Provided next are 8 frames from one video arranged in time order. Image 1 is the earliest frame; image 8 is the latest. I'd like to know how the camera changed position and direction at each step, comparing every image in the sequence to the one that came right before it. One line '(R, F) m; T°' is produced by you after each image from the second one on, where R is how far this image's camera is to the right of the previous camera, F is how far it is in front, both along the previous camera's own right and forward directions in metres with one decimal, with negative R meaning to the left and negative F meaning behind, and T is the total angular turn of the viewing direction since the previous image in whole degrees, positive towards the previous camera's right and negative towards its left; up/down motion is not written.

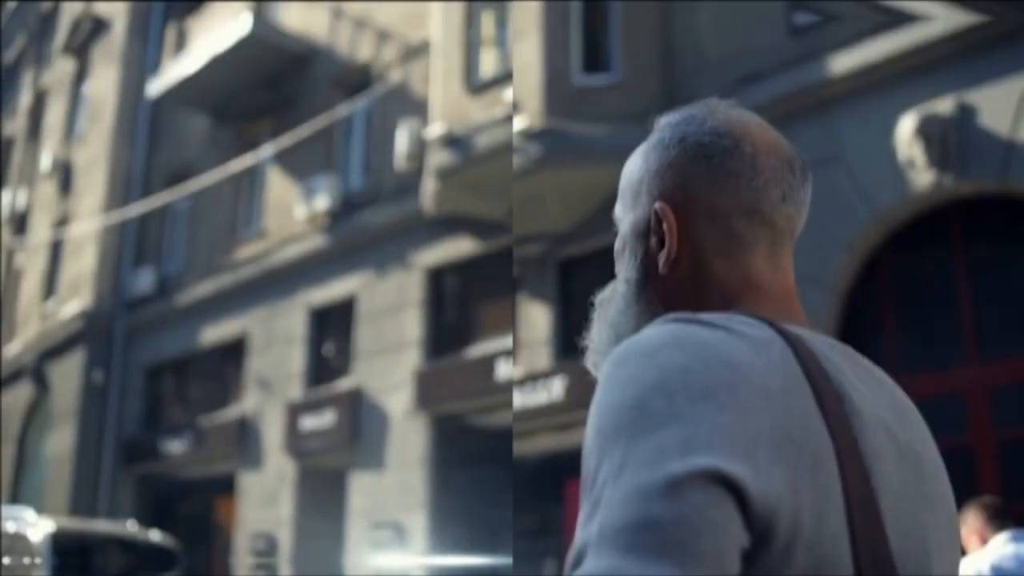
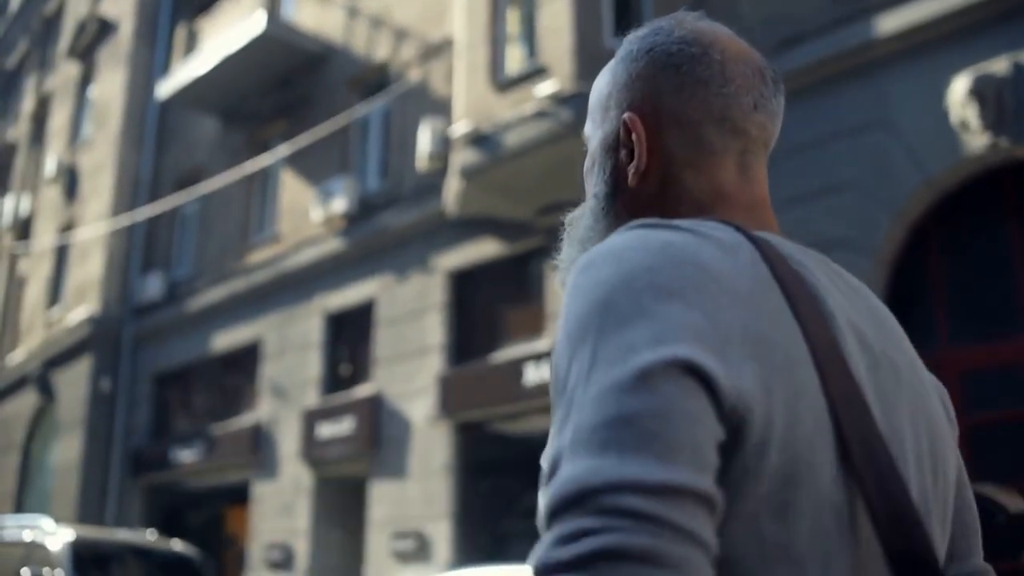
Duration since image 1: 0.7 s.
(-0.2, +0.3) m; 0°
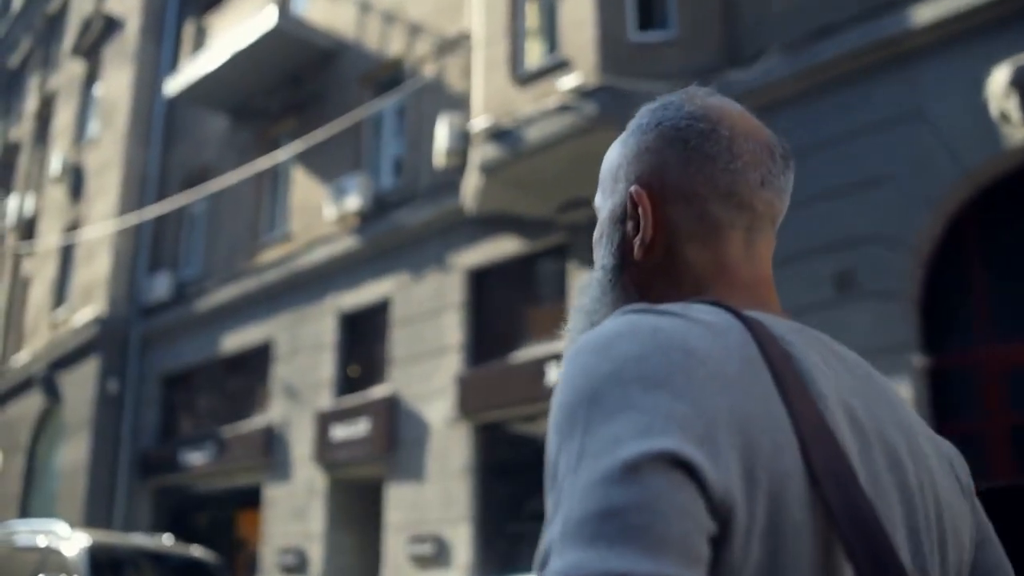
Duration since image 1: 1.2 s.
(-0.1, +0.2) m; 0°
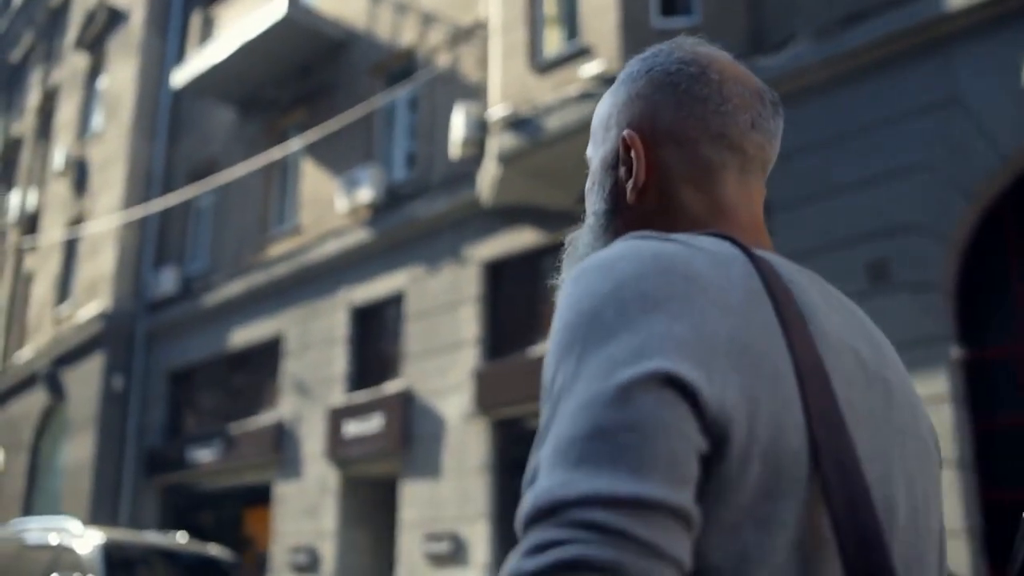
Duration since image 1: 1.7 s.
(-0.1, +0.2) m; 0°
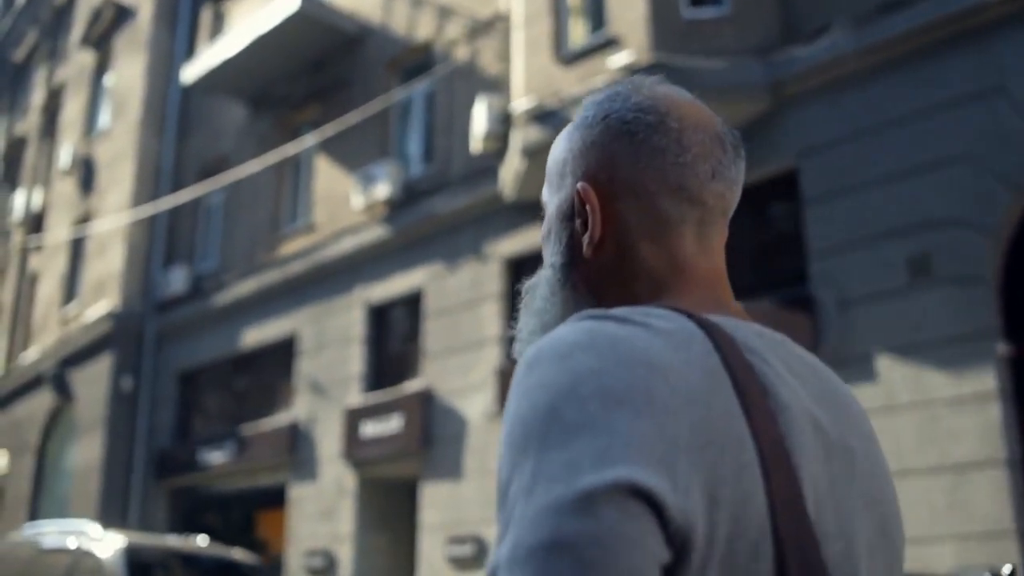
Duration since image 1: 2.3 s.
(-0.1, +0.2) m; 0°
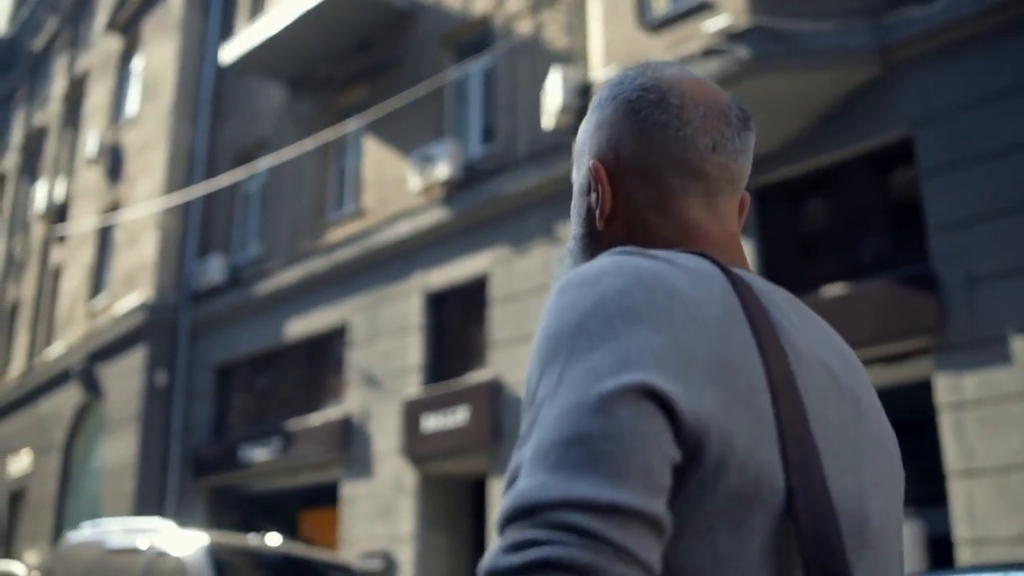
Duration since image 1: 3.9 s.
(-0.4, +0.7) m; 0°
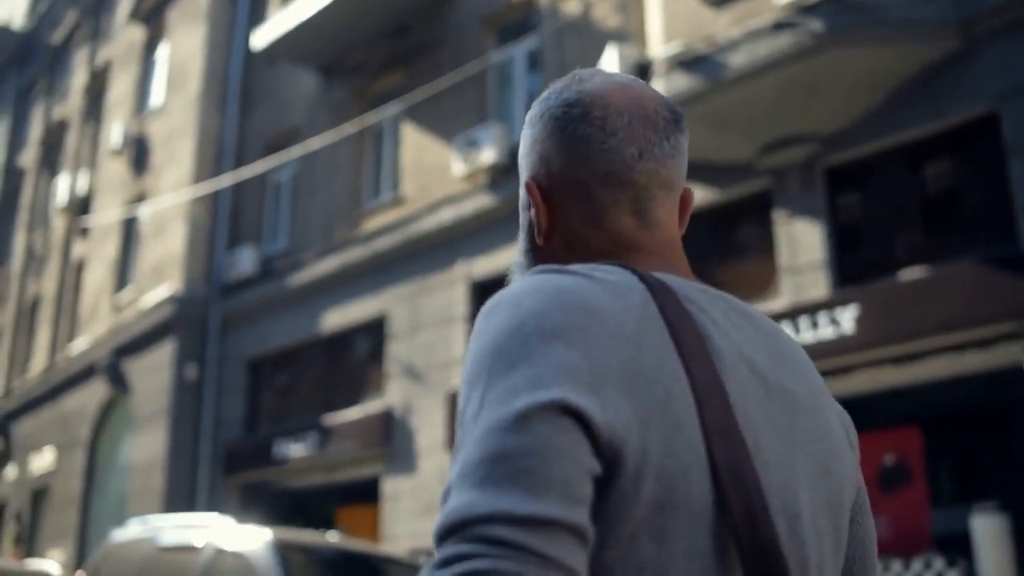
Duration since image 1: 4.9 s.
(-0.2, +0.4) m; 0°
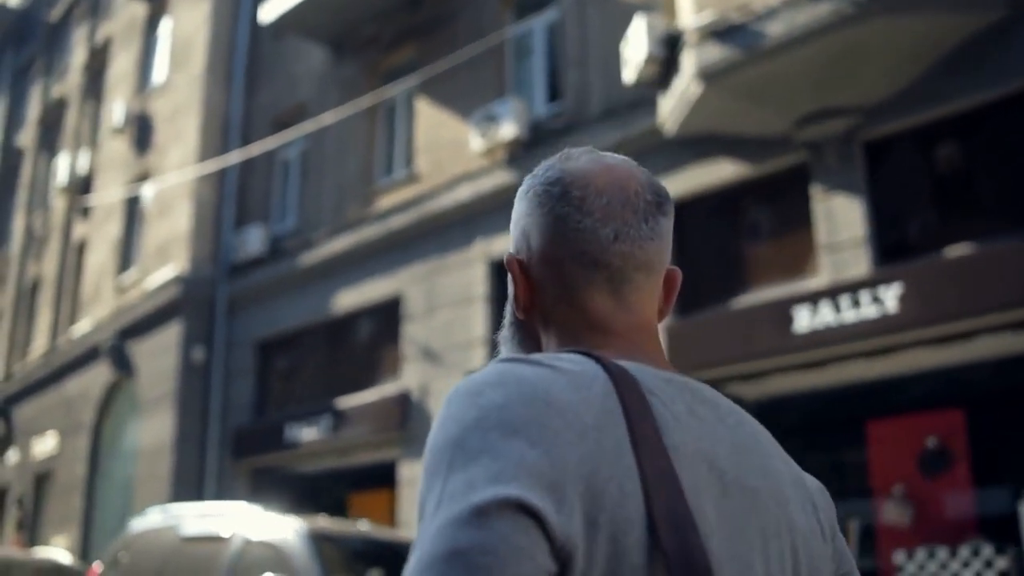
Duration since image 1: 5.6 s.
(-0.2, +0.3) m; 0°
